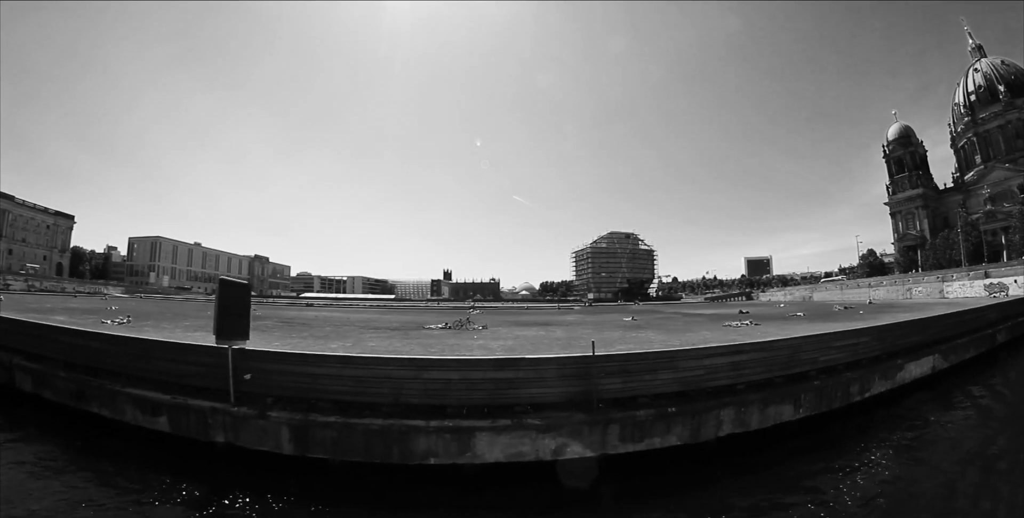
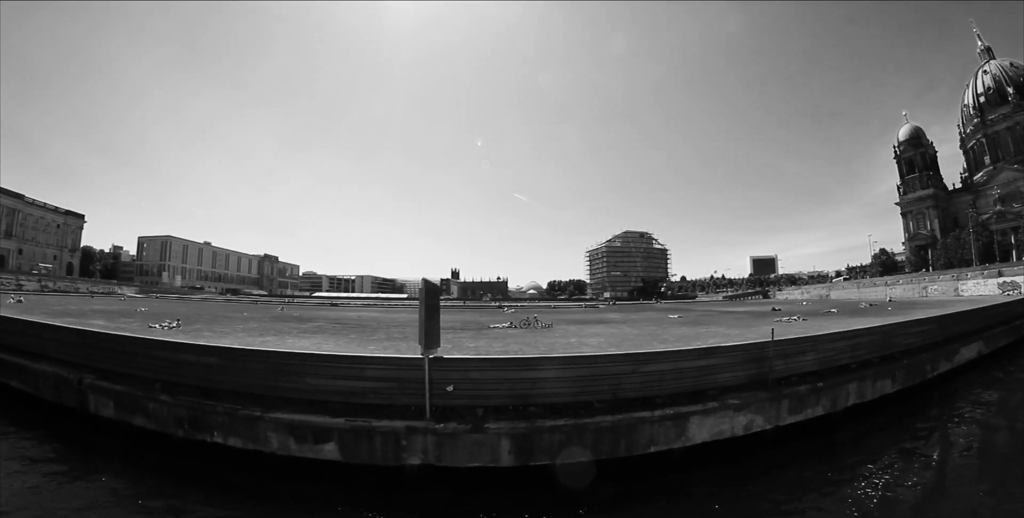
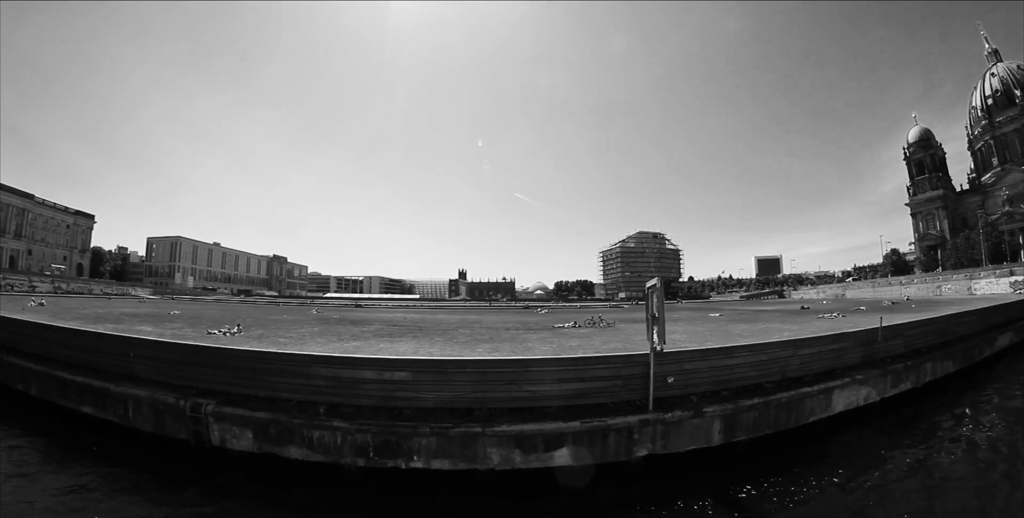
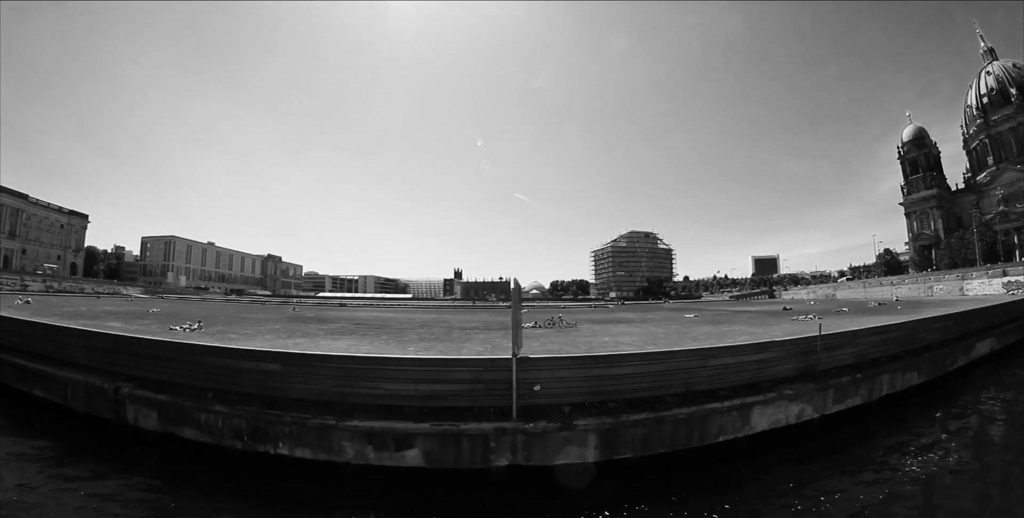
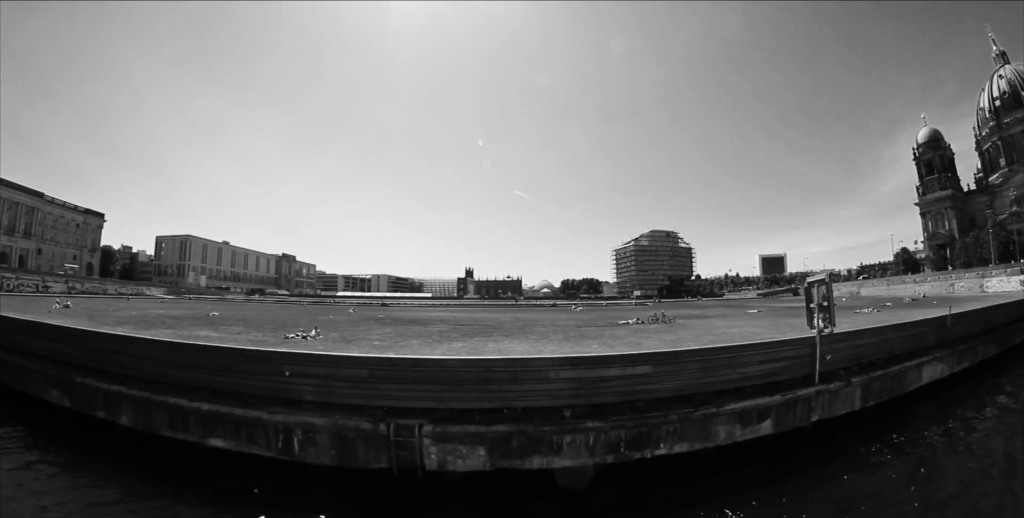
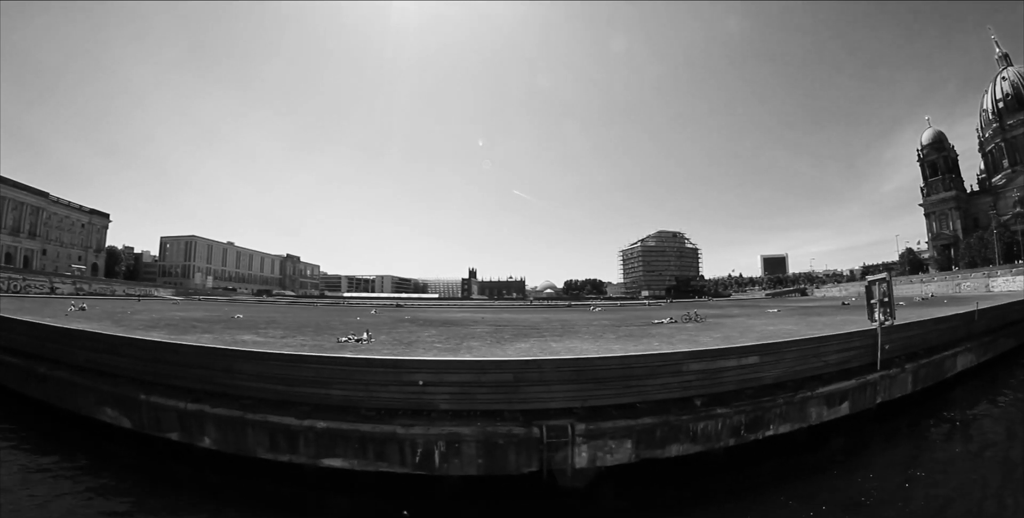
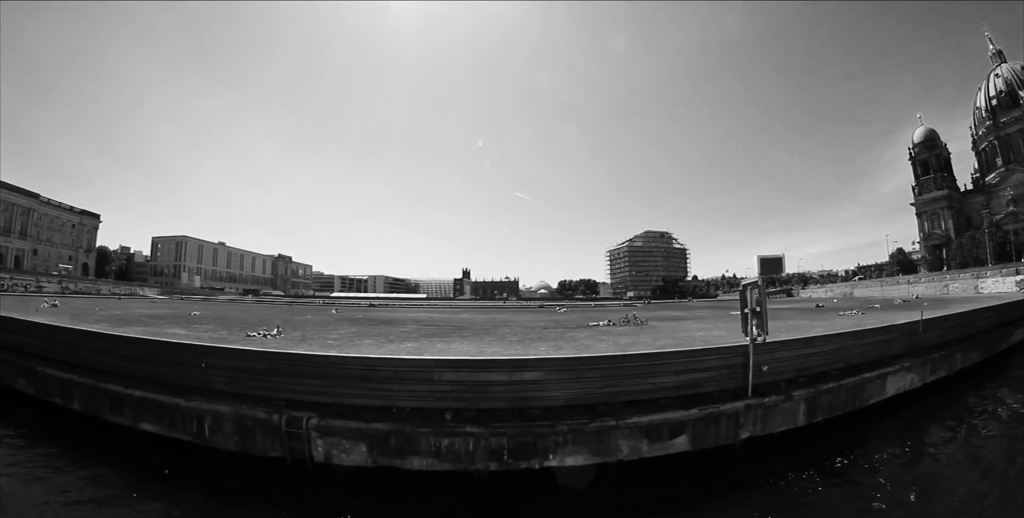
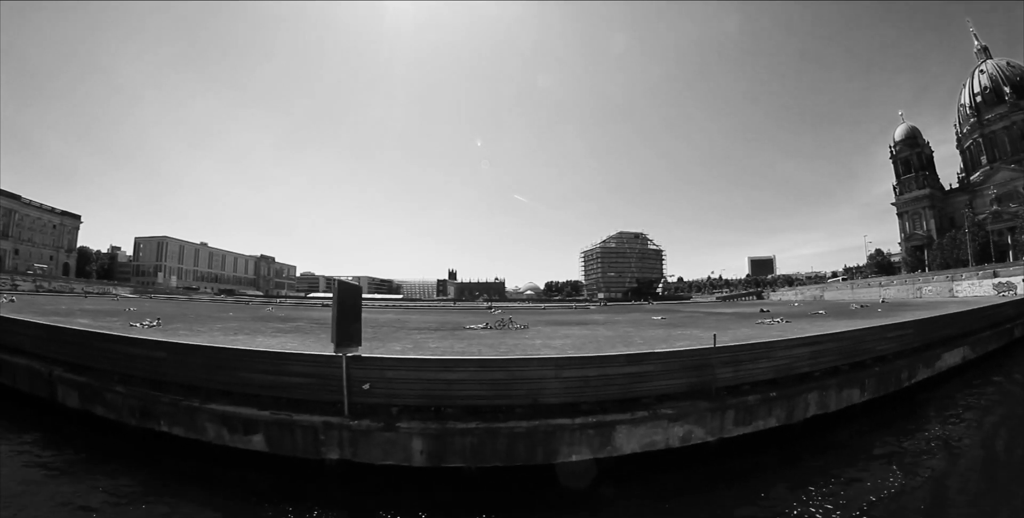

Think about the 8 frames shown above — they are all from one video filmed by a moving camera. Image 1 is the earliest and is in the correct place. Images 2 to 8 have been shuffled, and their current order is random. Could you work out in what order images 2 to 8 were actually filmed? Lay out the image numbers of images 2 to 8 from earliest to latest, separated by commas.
8, 2, 4, 3, 7, 5, 6
